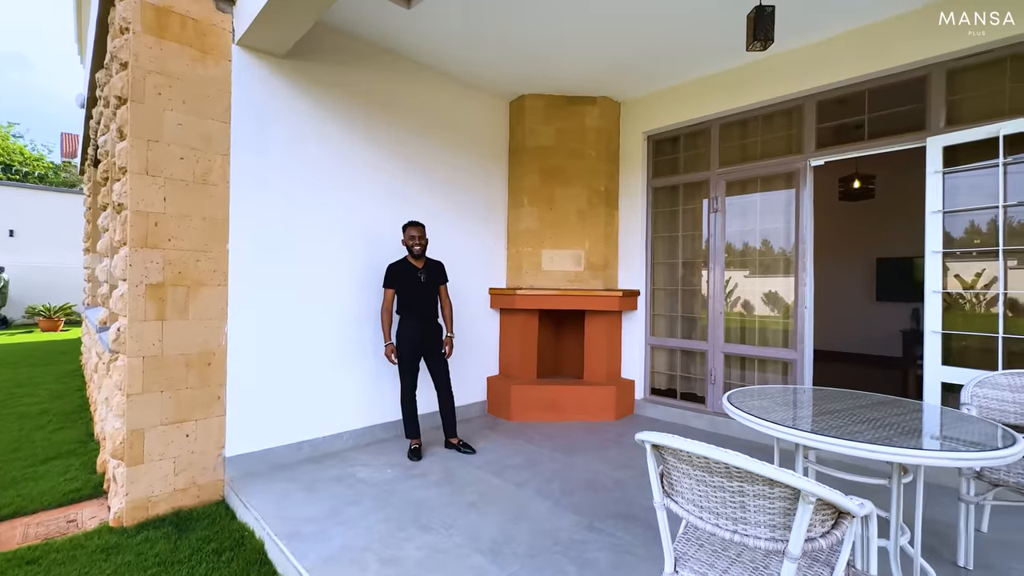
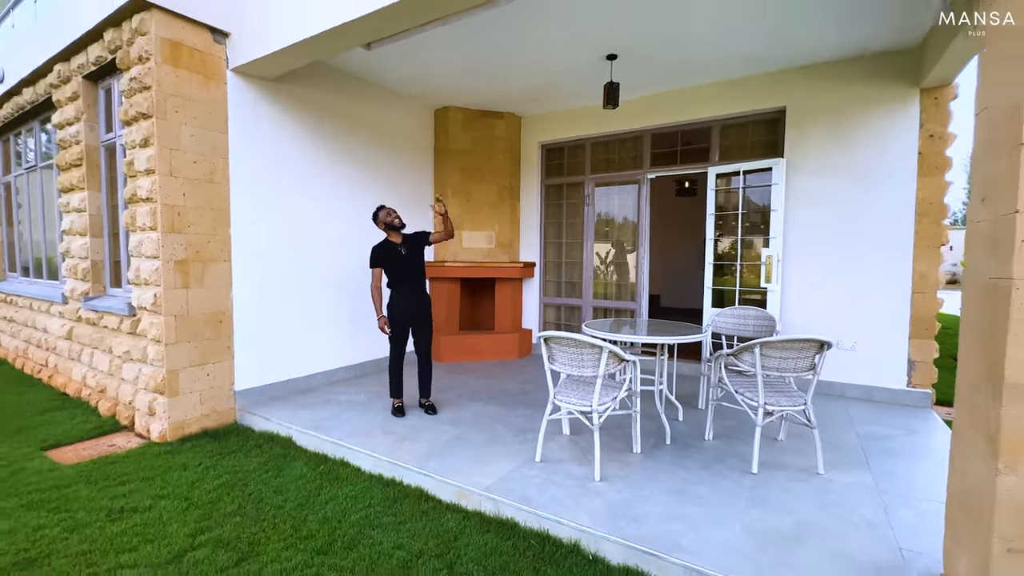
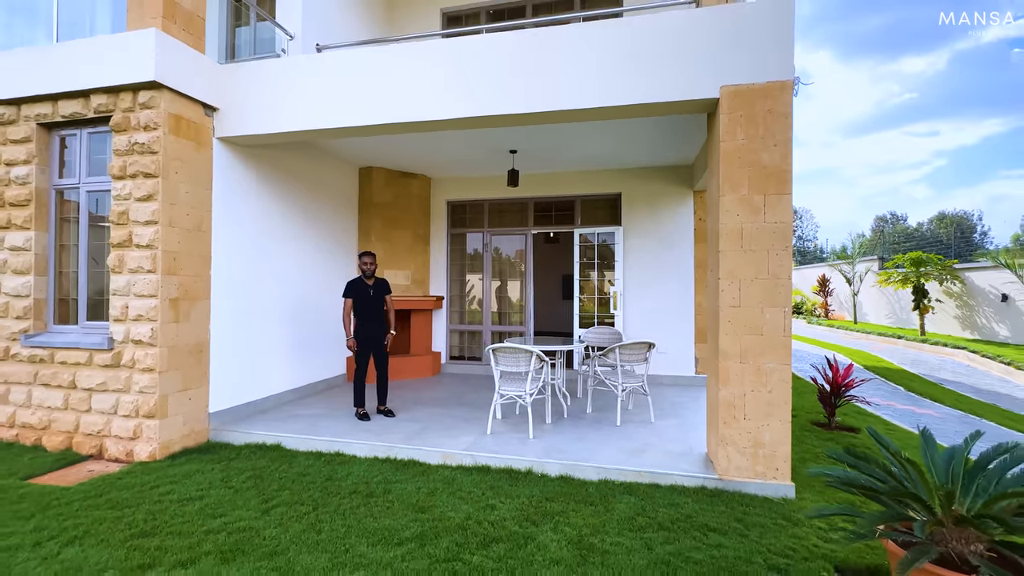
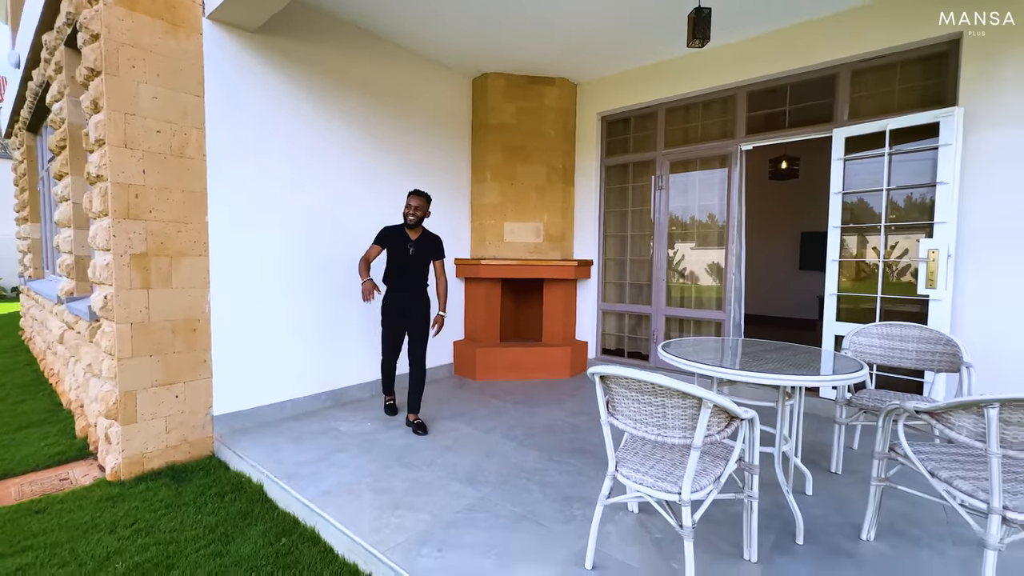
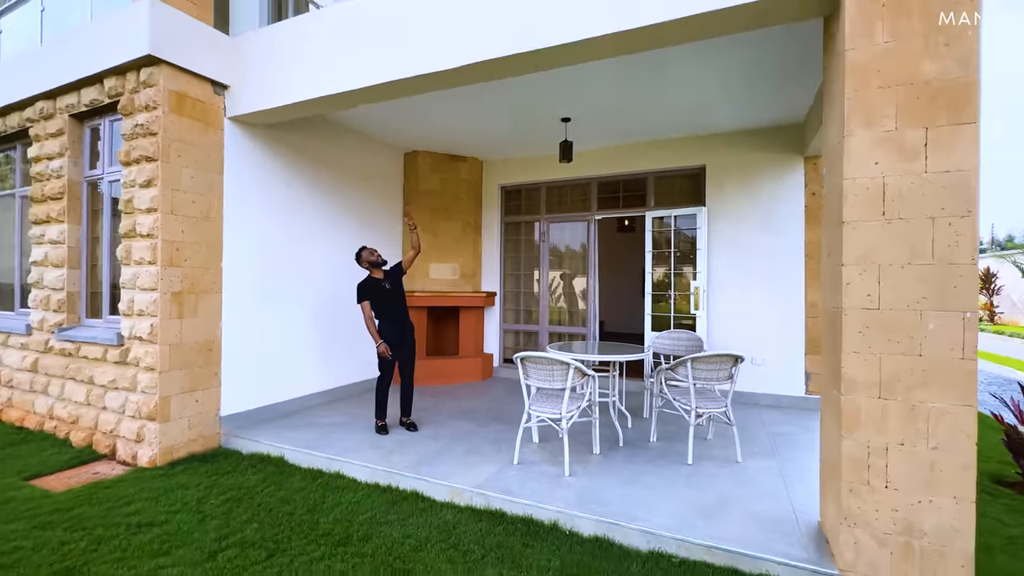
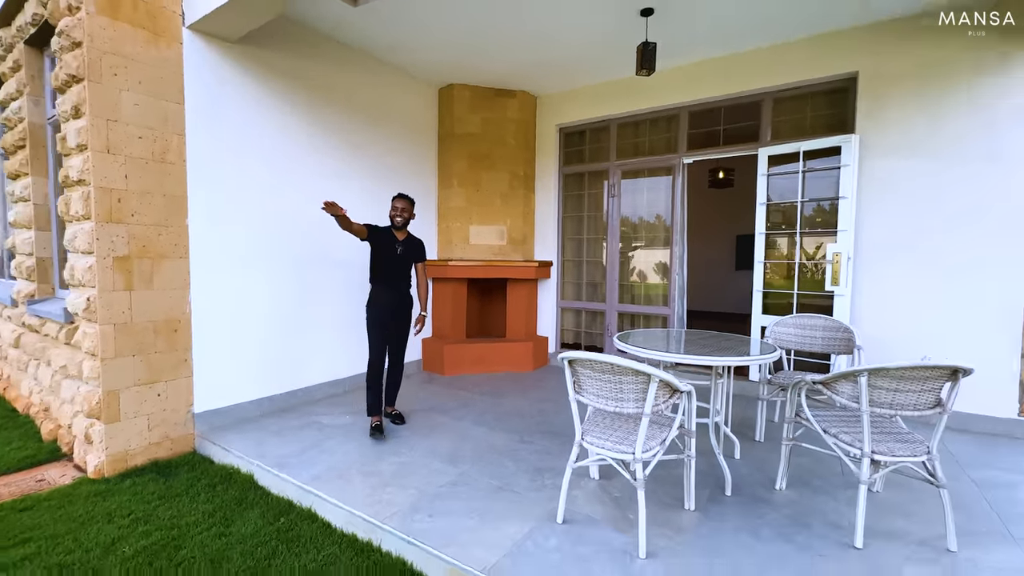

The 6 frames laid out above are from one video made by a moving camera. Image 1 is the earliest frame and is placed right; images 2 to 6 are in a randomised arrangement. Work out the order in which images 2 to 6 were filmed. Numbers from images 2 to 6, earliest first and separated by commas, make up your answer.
4, 6, 2, 5, 3
